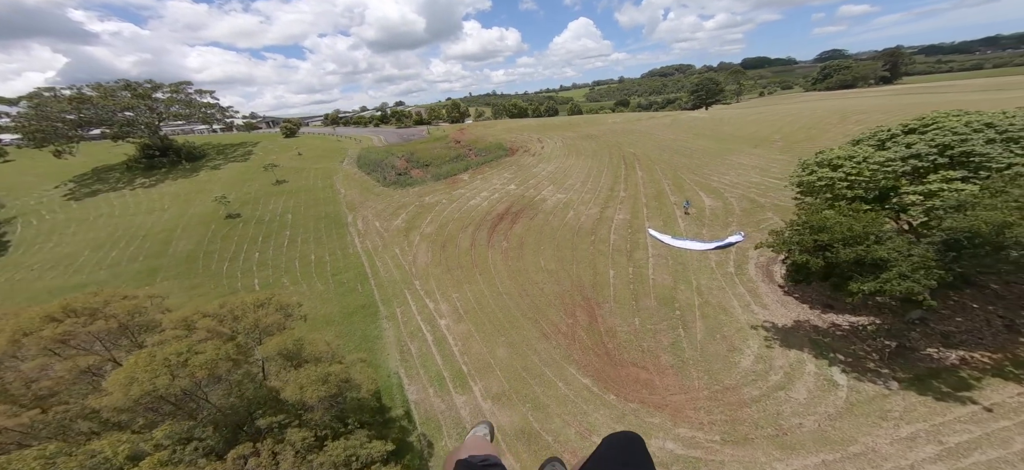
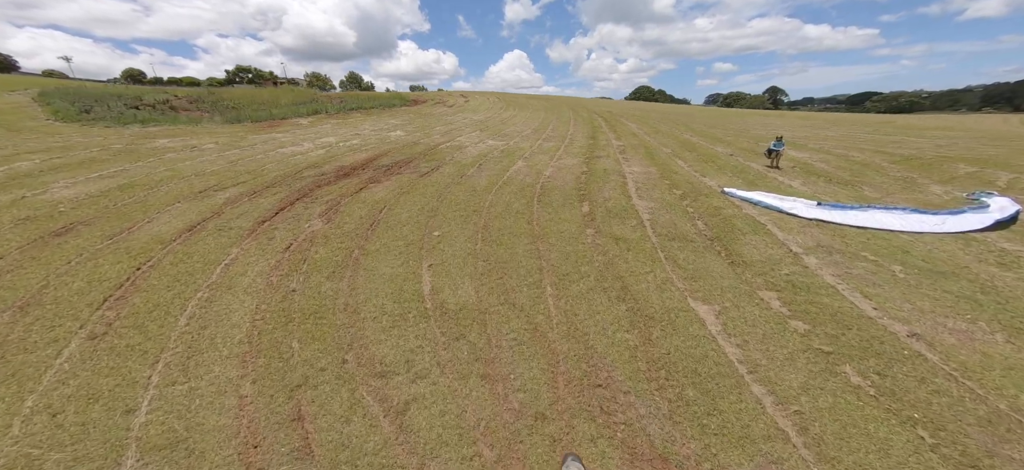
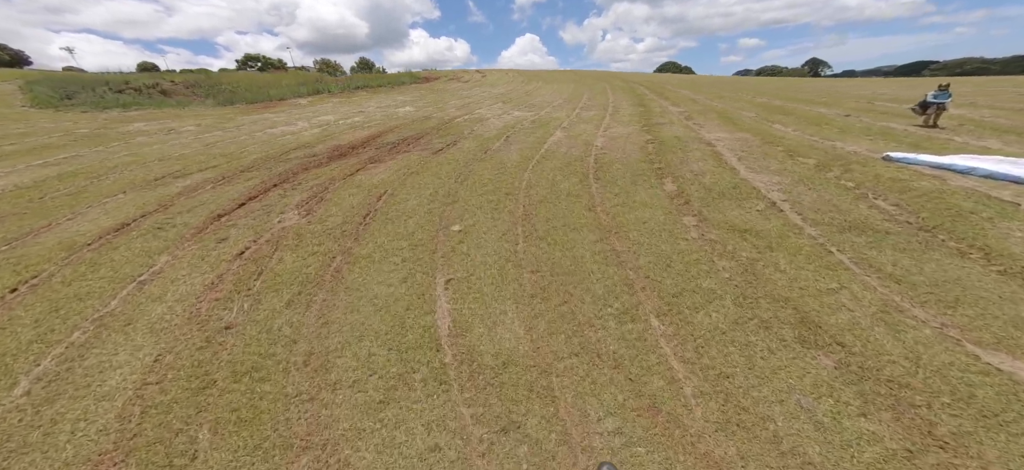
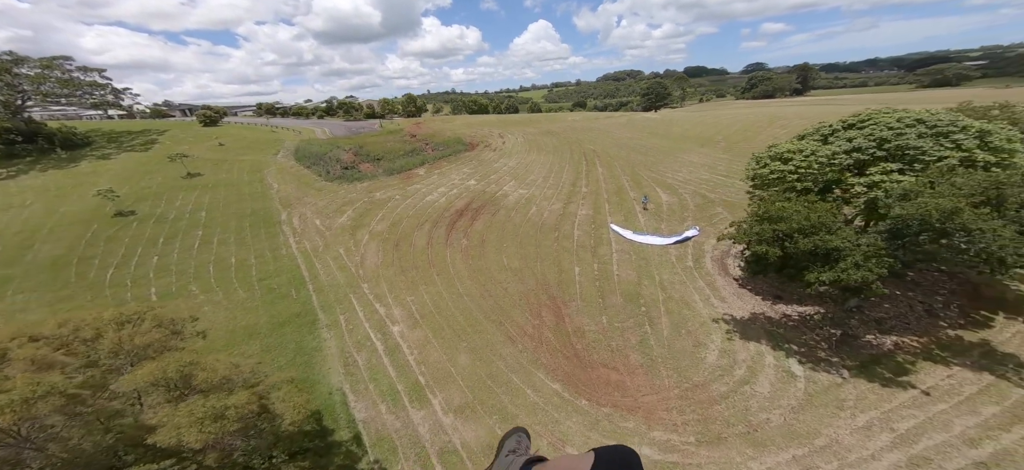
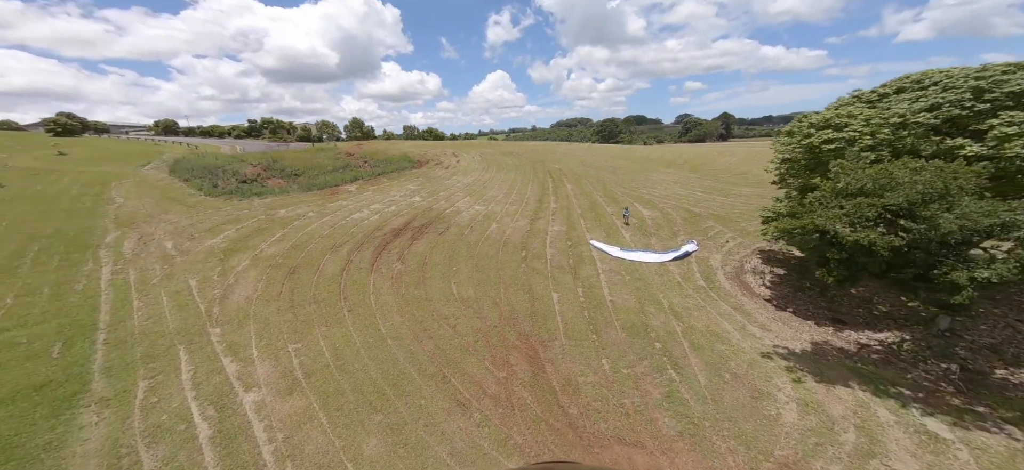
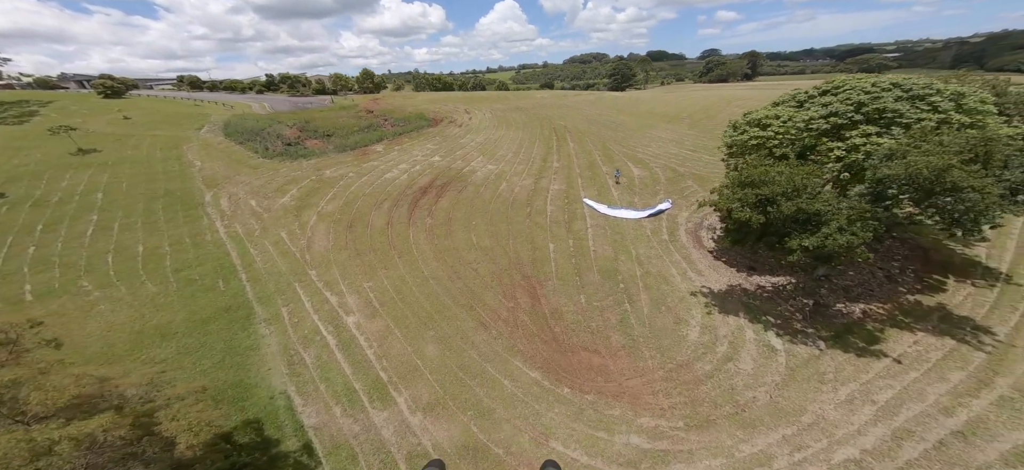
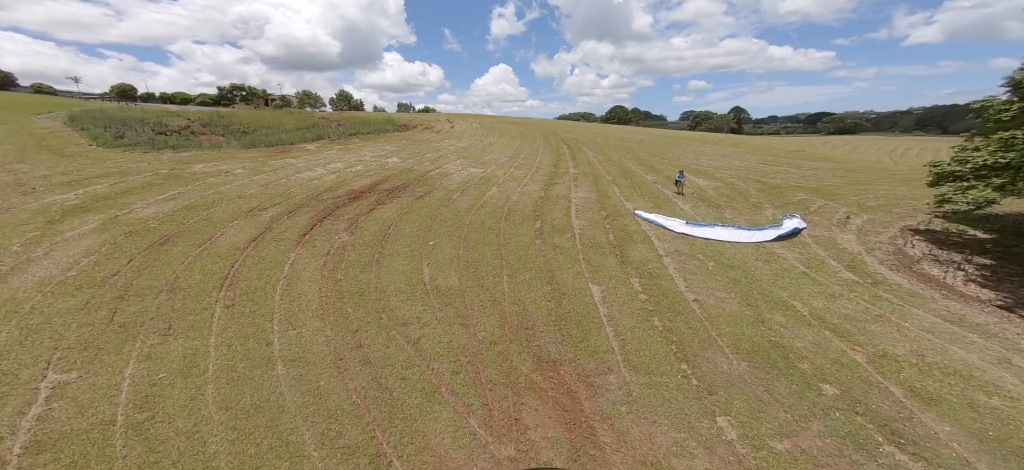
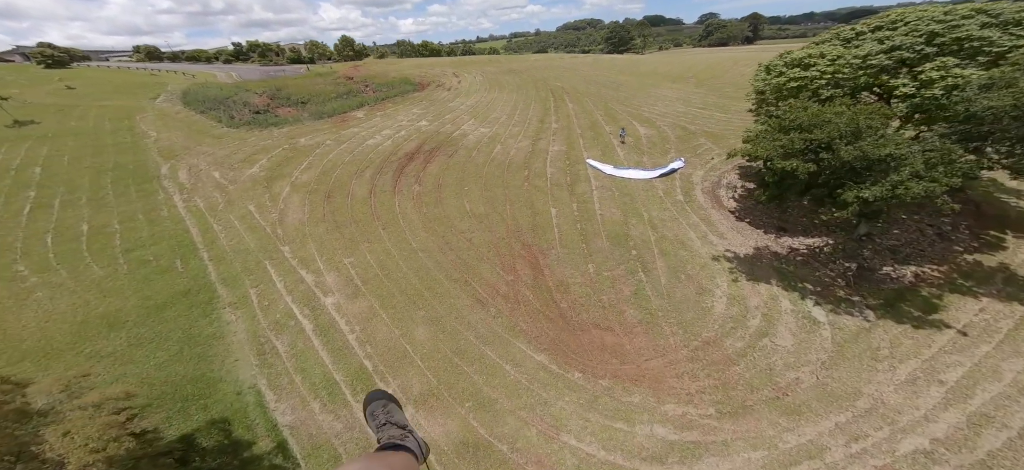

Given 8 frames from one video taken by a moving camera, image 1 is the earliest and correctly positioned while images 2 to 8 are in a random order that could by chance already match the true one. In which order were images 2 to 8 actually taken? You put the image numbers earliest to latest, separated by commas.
4, 6, 8, 5, 7, 2, 3
